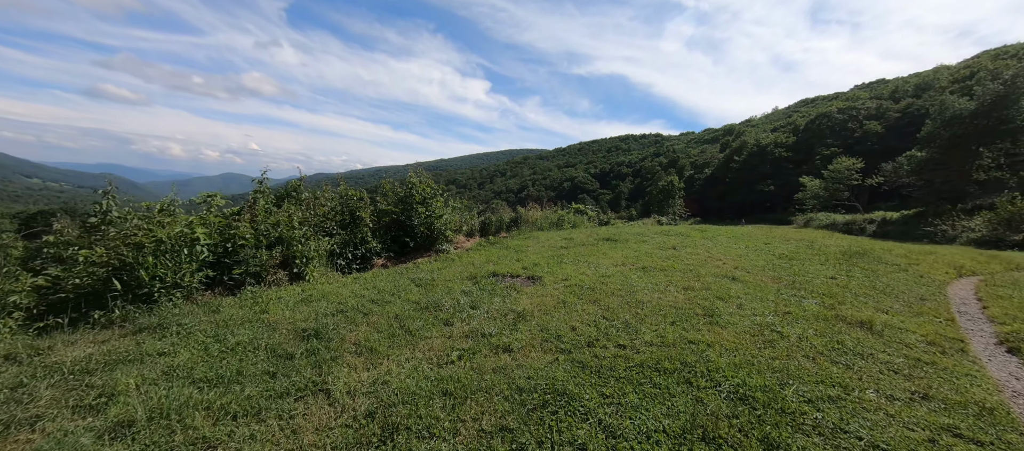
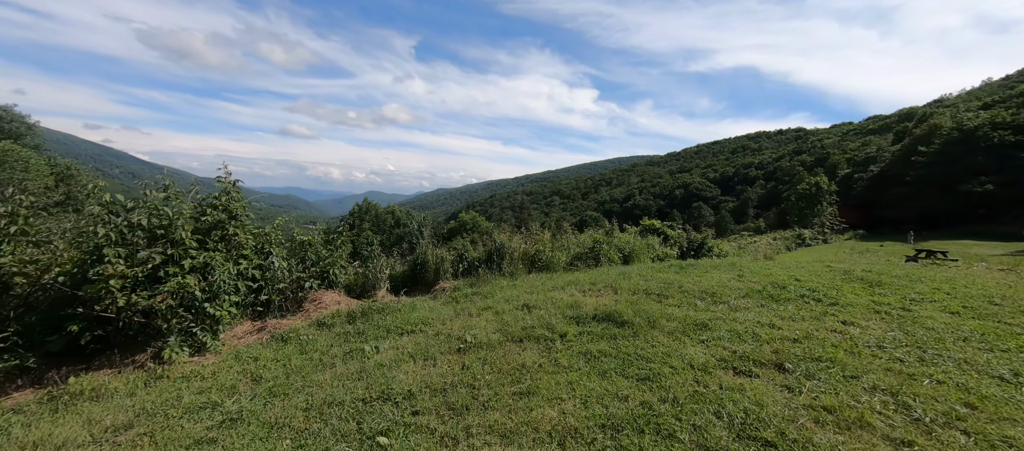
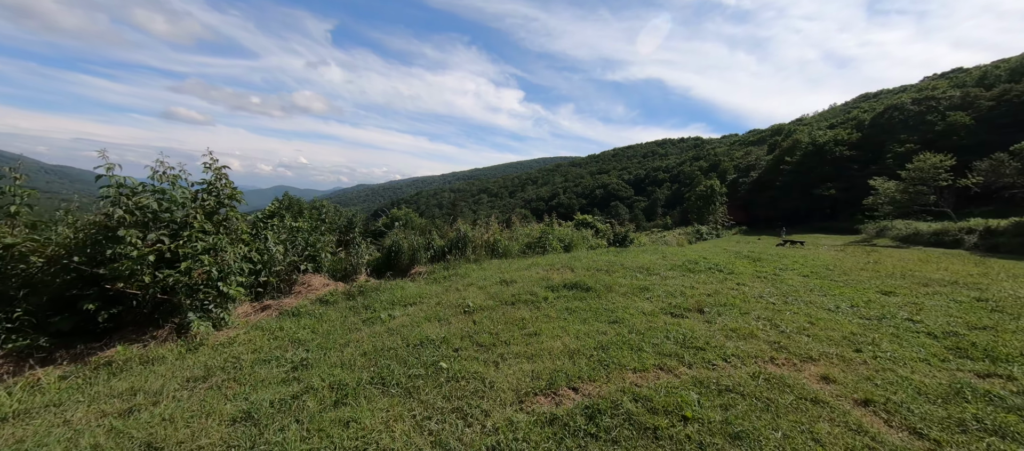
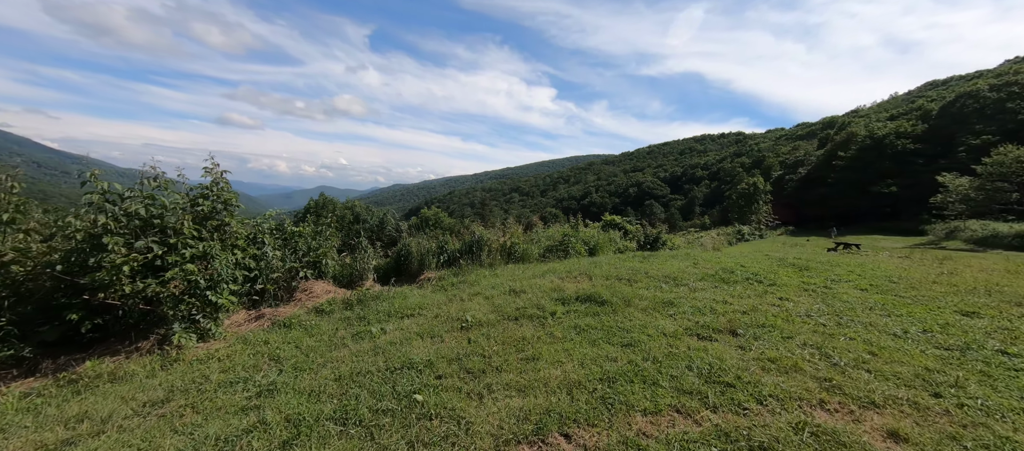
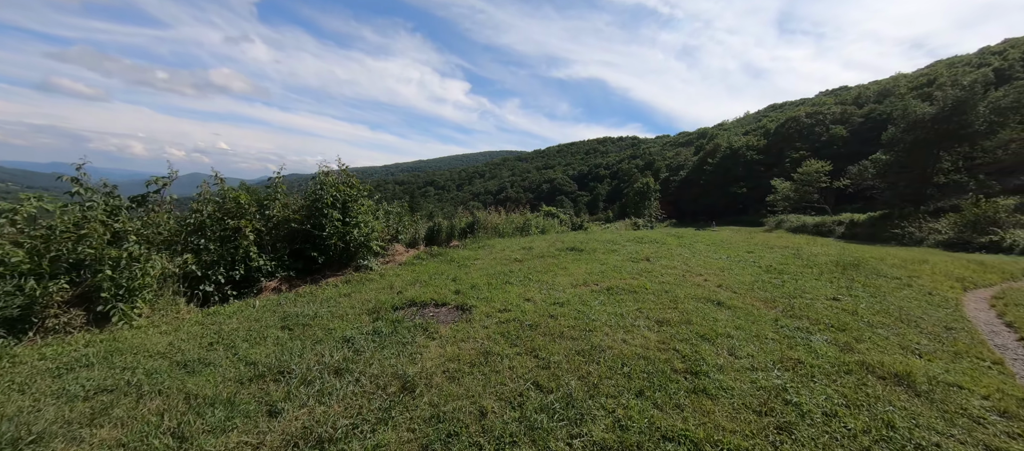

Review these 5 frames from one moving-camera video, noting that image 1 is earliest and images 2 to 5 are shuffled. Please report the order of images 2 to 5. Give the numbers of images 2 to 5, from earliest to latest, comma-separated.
5, 3, 4, 2
